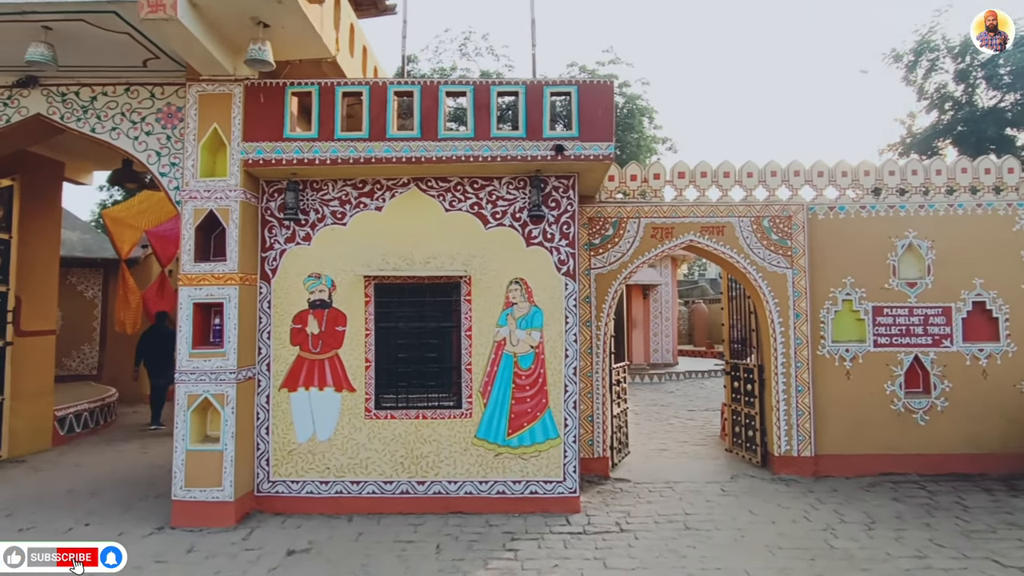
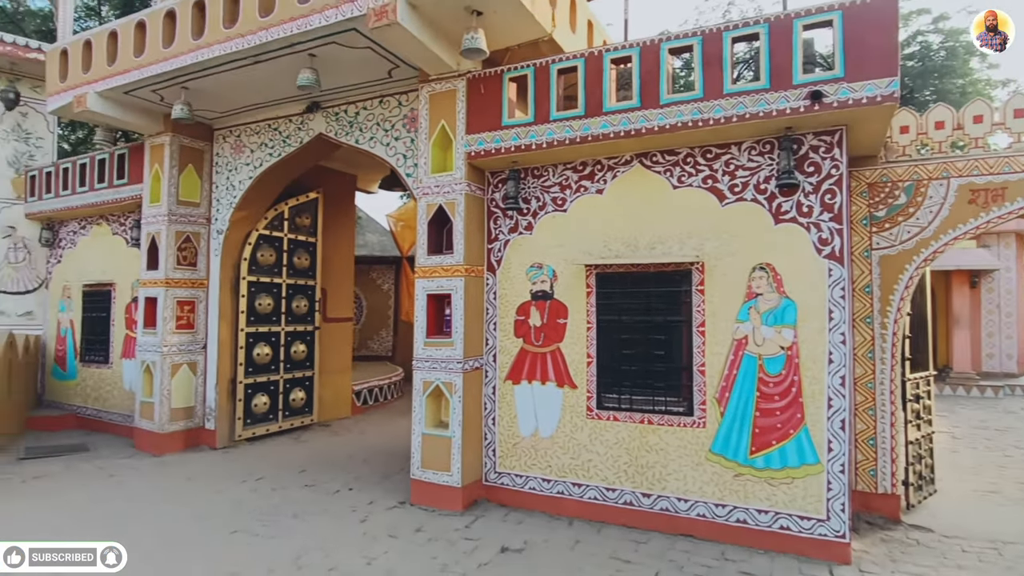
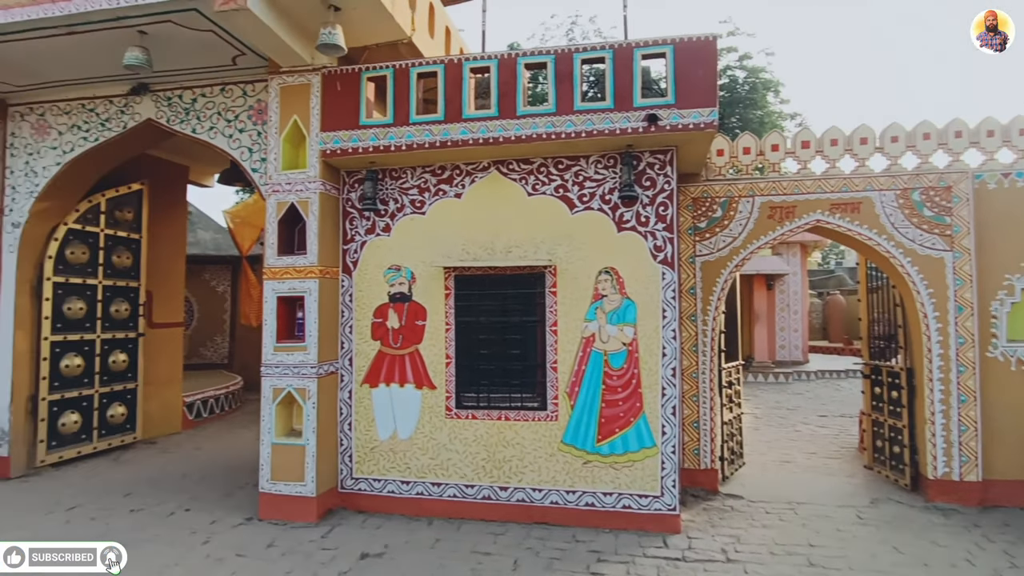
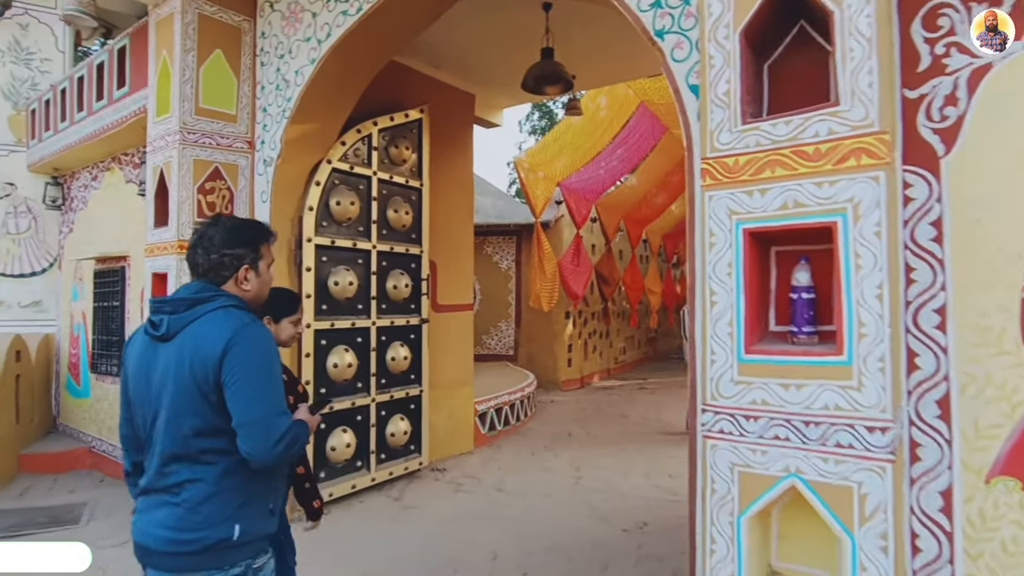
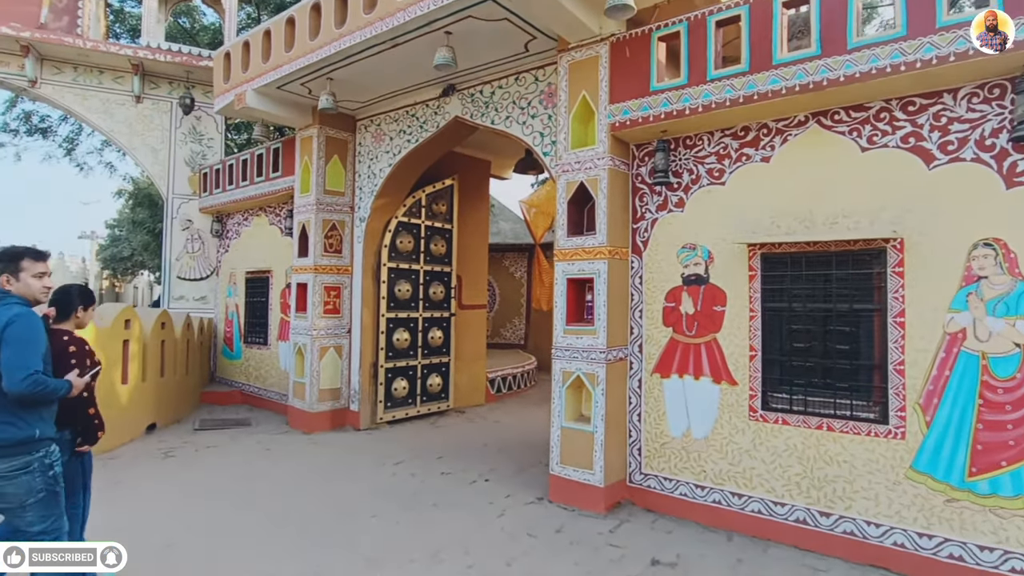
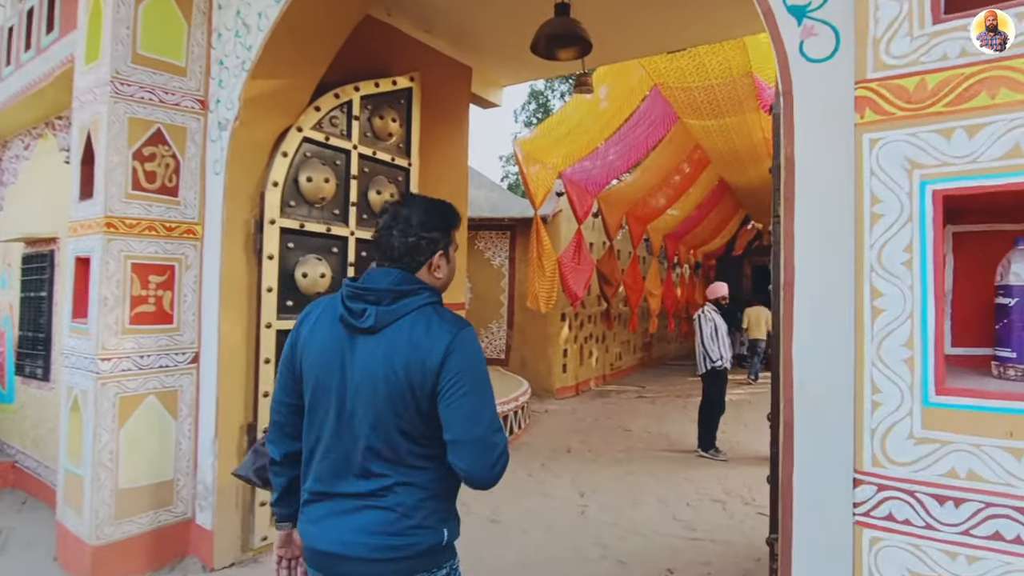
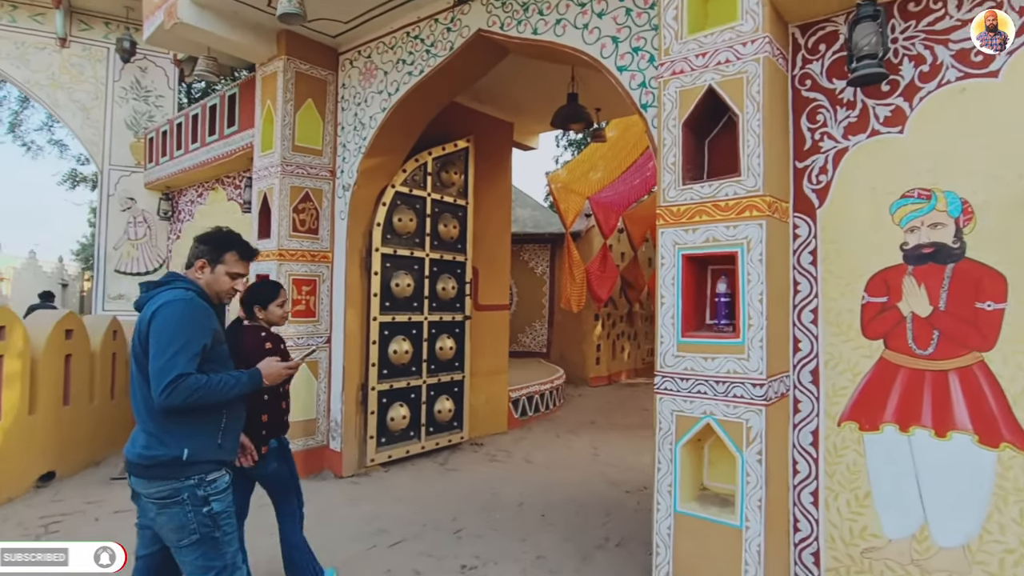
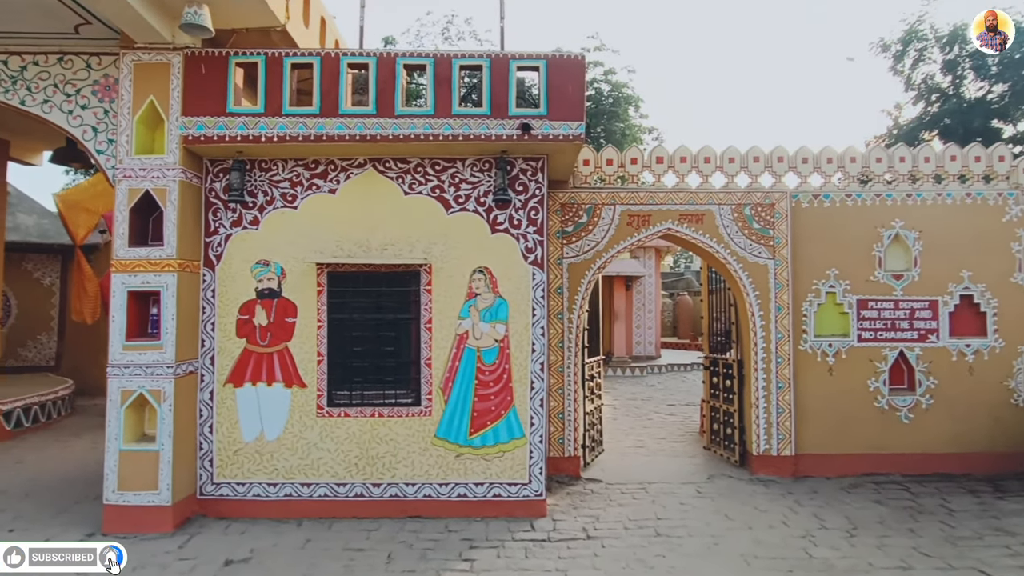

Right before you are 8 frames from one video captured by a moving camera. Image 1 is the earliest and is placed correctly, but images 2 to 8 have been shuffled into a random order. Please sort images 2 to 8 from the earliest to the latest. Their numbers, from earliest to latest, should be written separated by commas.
8, 3, 2, 5, 7, 4, 6
